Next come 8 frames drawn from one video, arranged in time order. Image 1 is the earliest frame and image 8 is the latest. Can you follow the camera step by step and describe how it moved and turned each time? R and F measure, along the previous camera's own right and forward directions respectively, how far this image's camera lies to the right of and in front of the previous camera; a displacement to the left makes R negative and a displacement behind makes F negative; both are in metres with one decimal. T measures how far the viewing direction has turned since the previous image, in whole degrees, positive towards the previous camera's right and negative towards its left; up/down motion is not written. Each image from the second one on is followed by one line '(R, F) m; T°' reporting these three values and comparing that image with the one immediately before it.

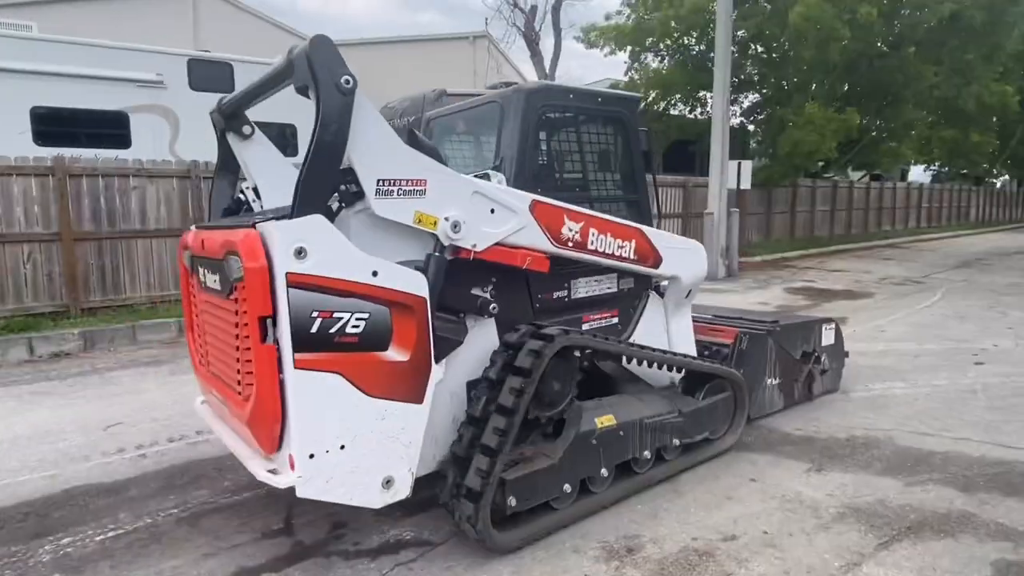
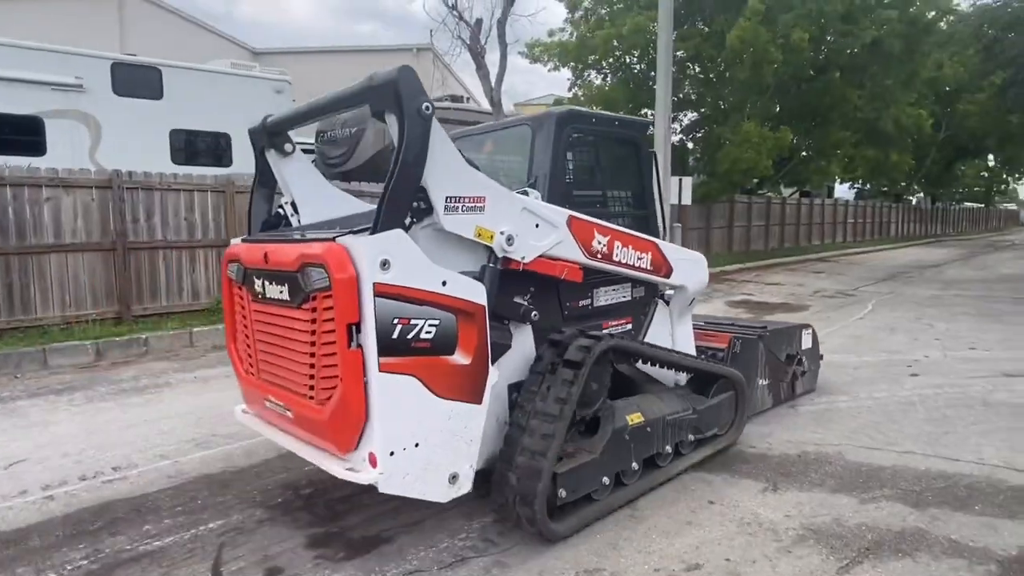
(0.0, +0.2) m; +5°
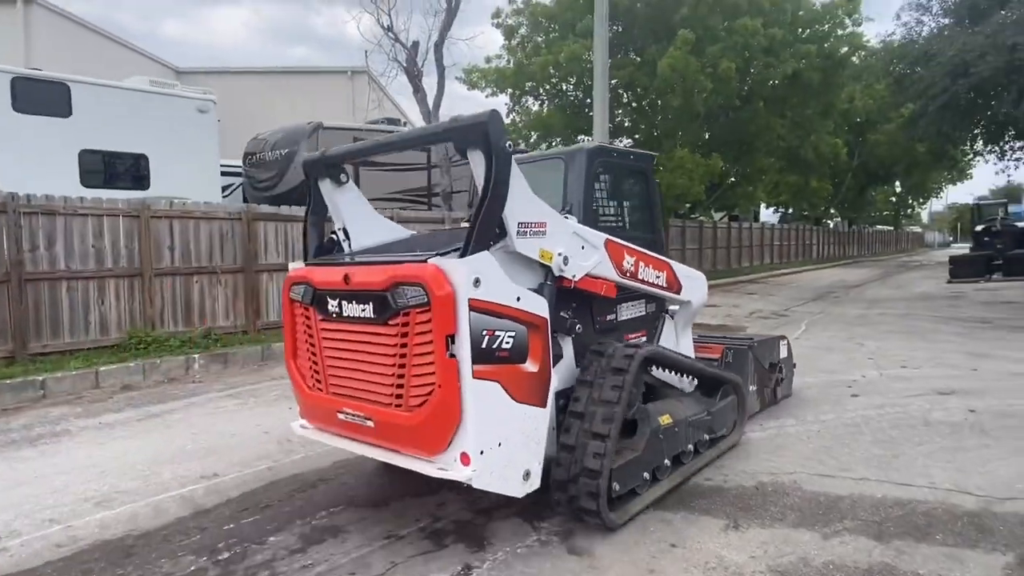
(0.0, +0.3) m; +6°
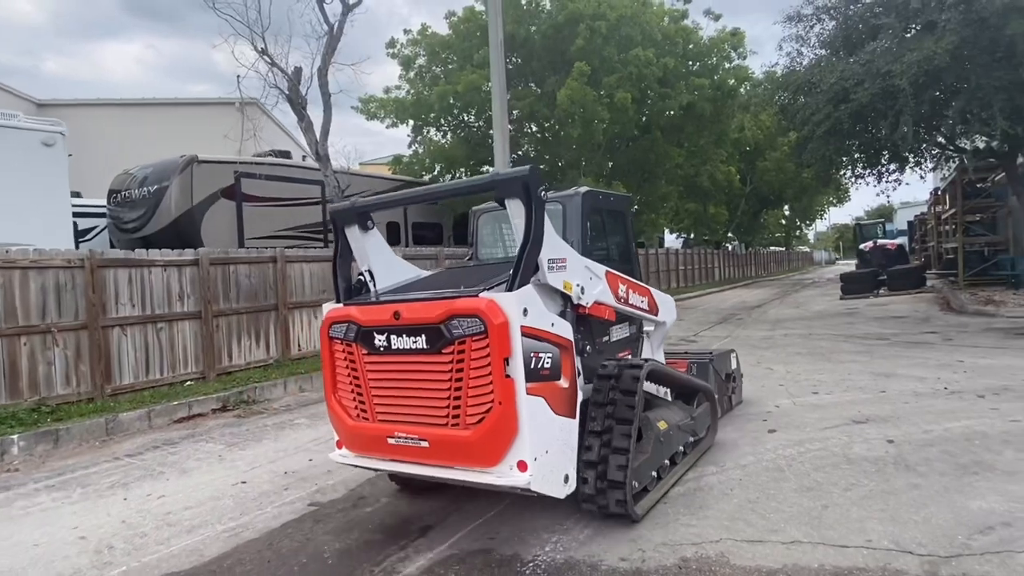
(+0.4, +0.8) m; +8°
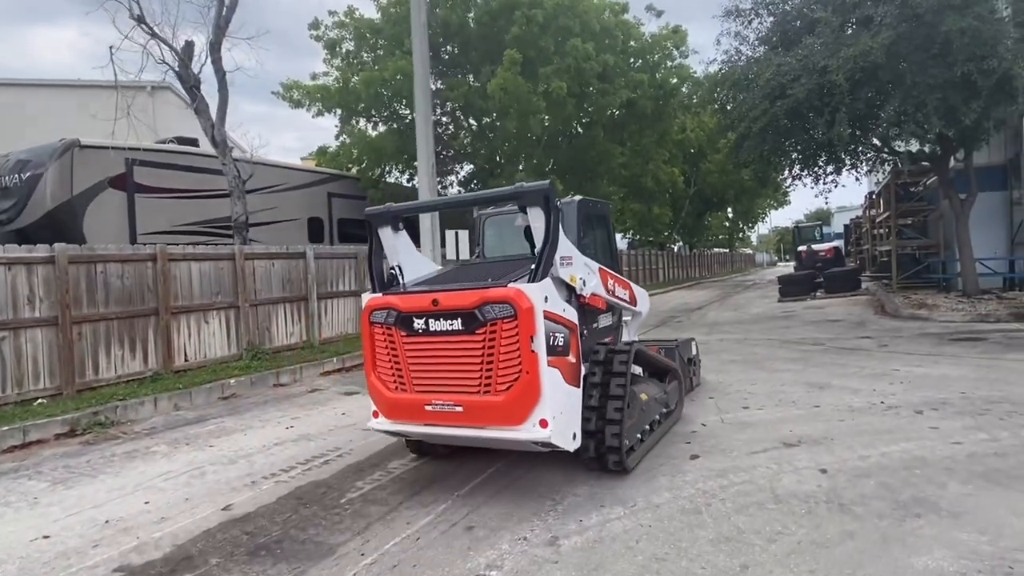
(+0.7, +1.0) m; +4°
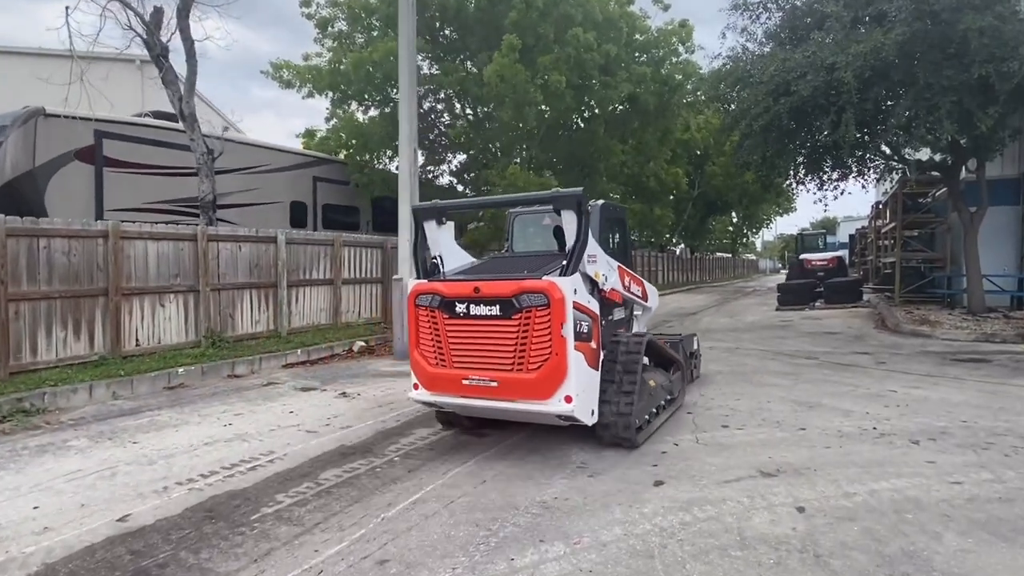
(+0.5, +0.7) m; 0°
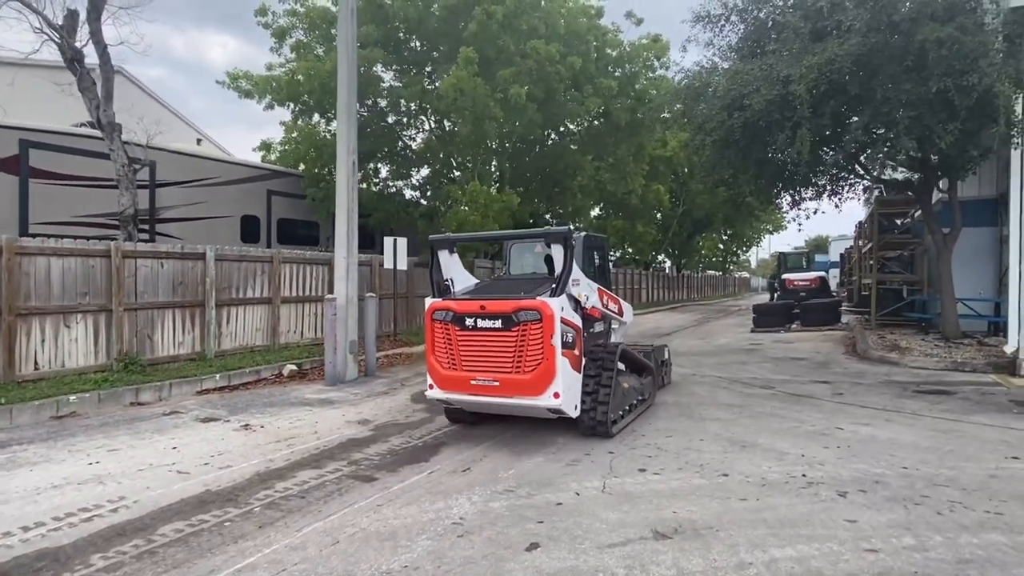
(+1.1, +0.7) m; 0°
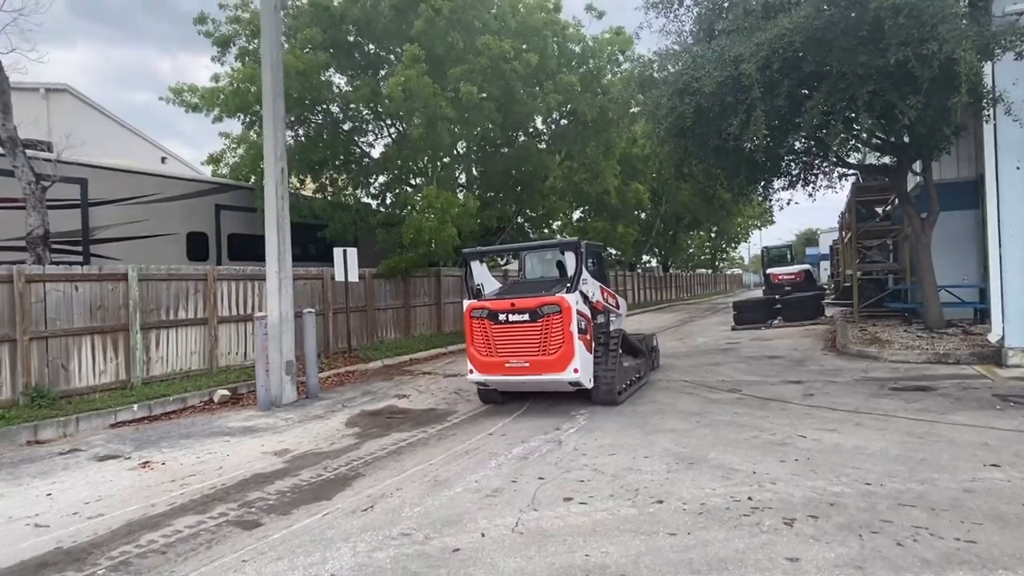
(+0.9, +0.8) m; 0°
